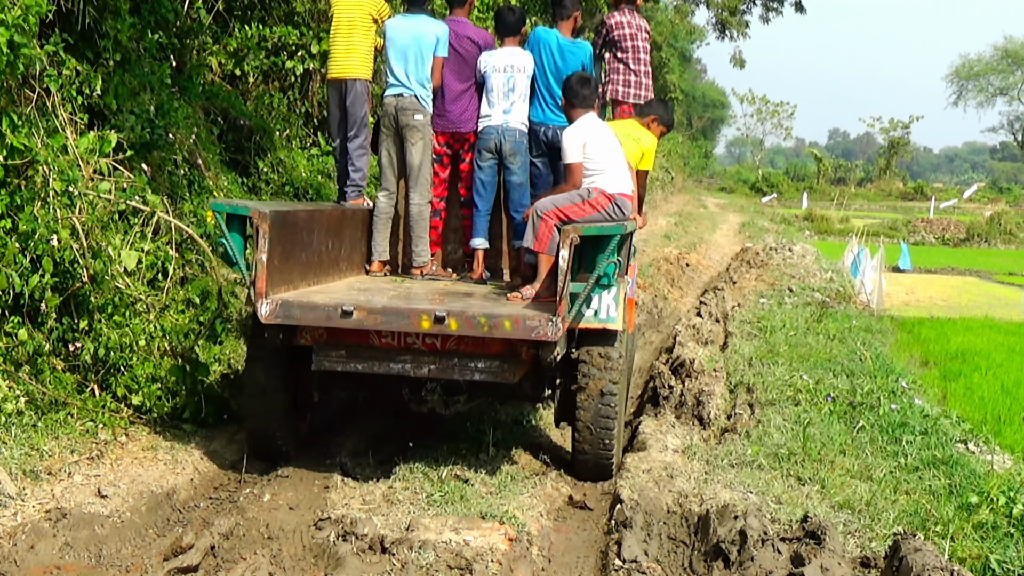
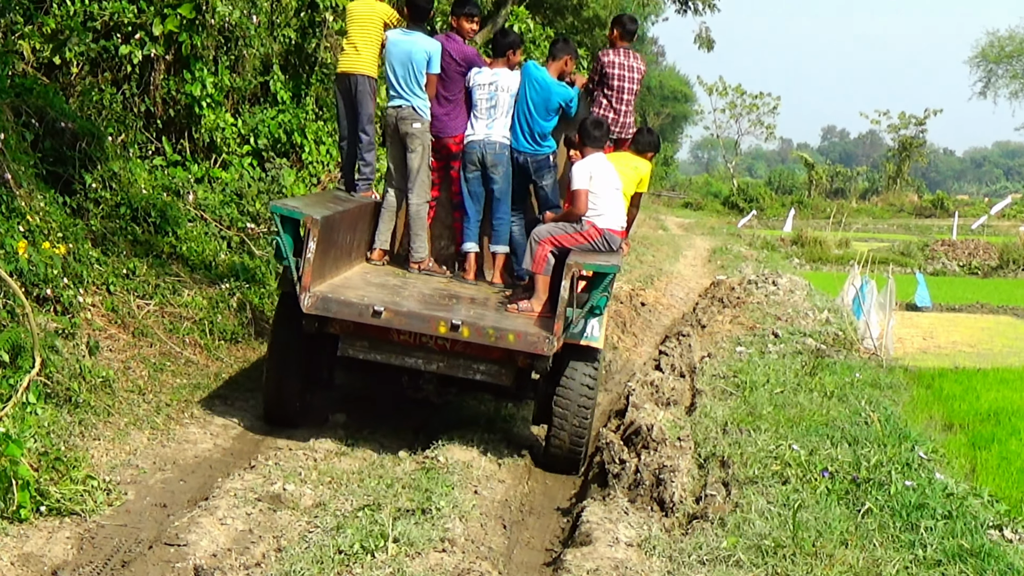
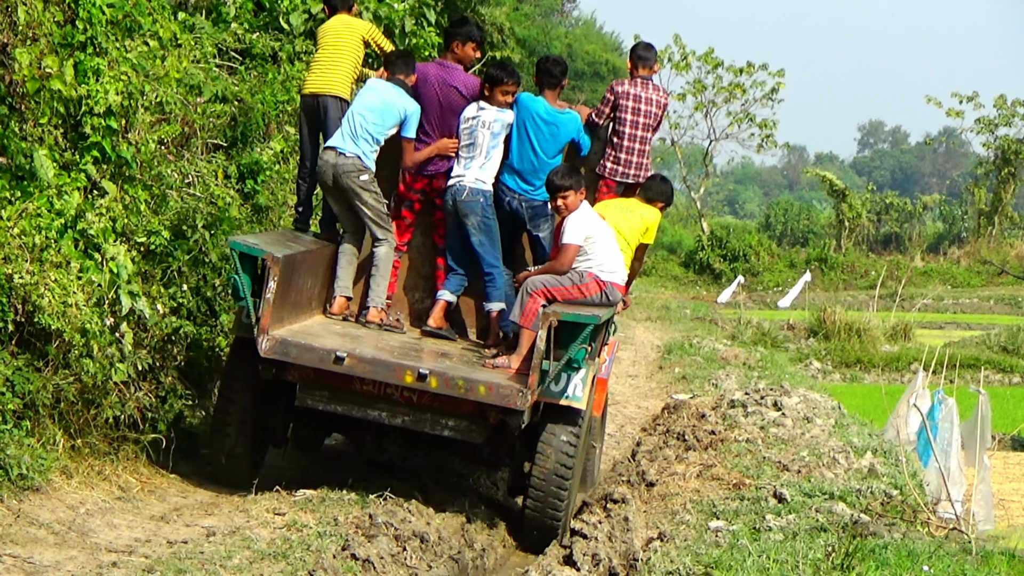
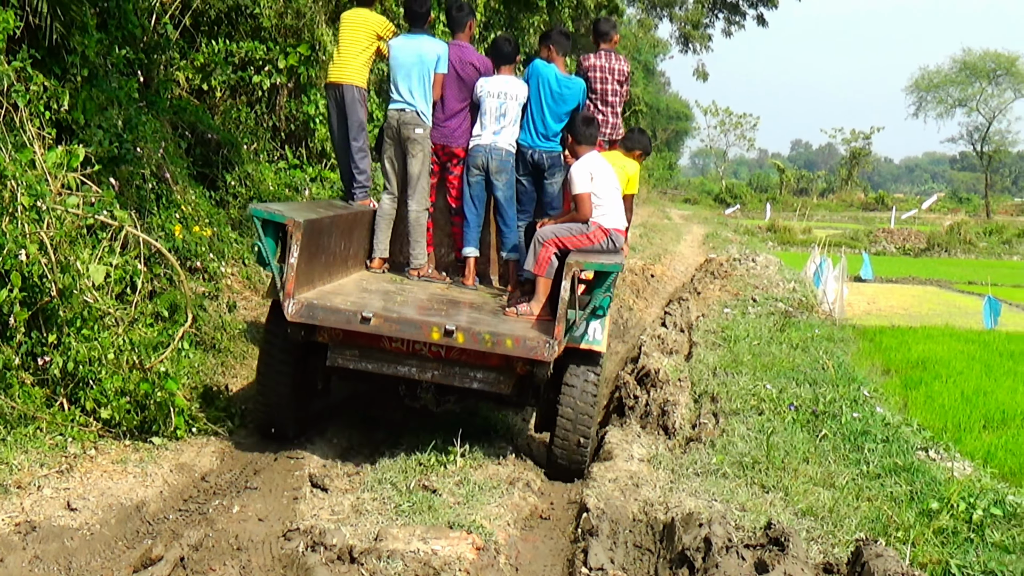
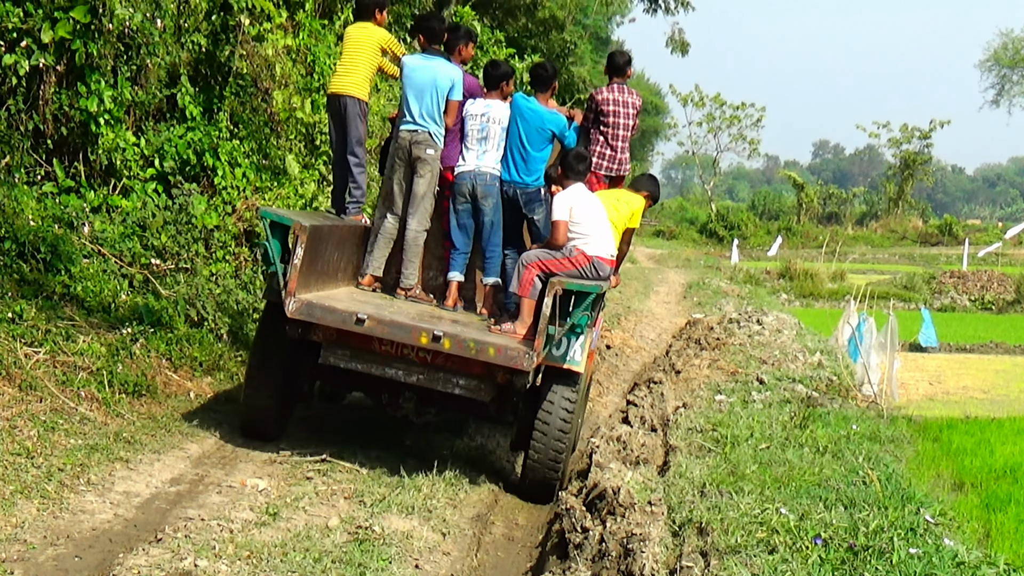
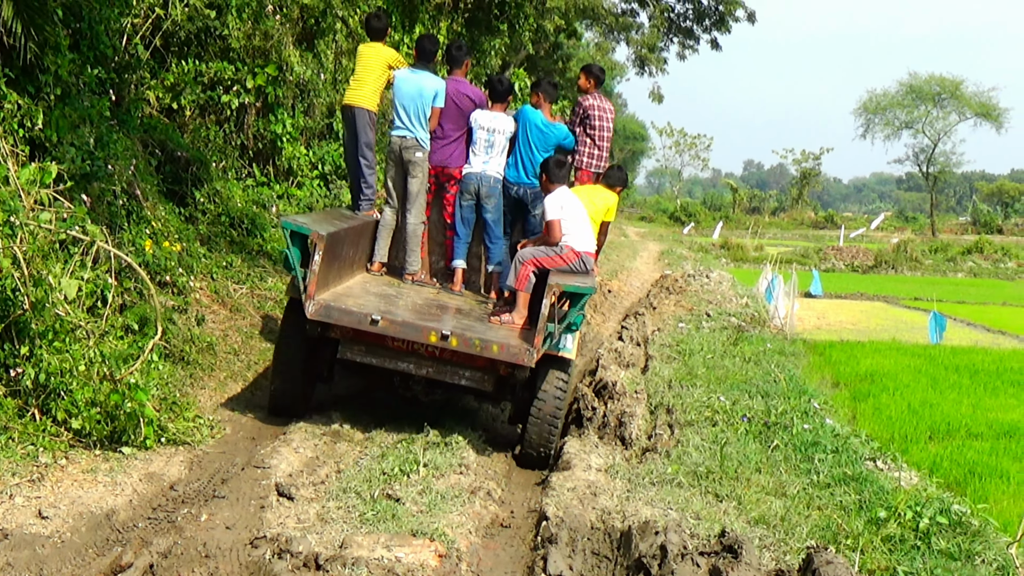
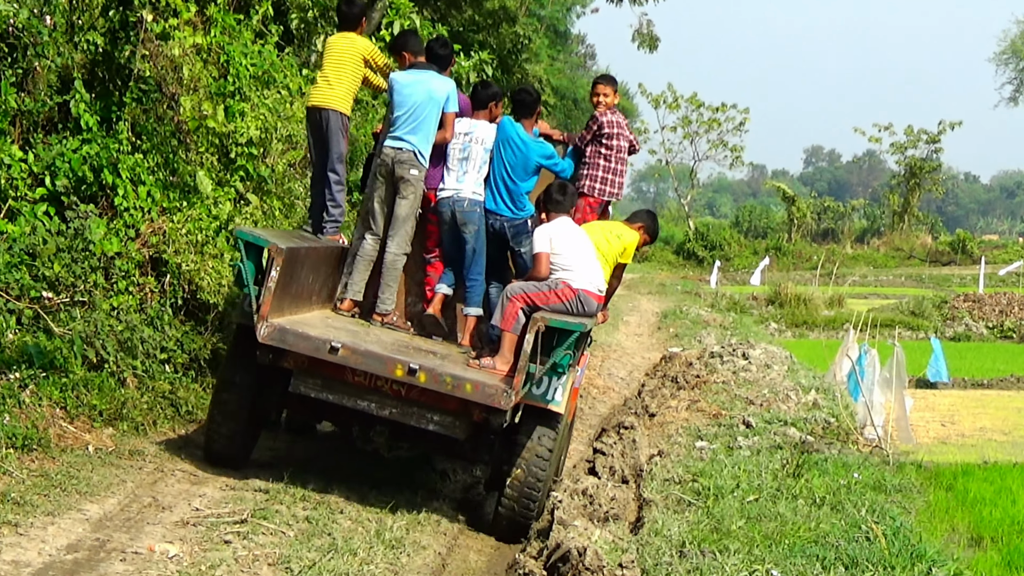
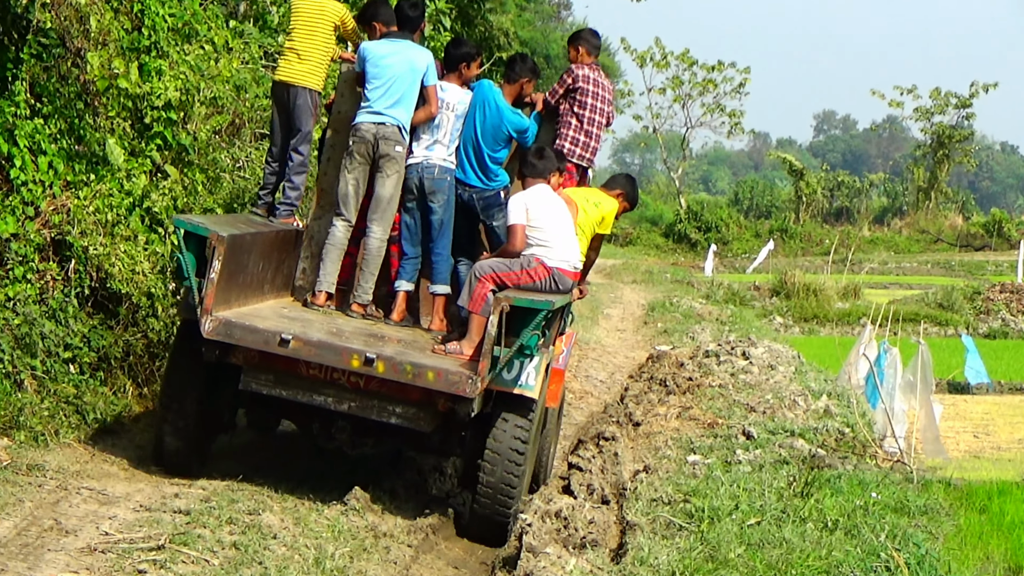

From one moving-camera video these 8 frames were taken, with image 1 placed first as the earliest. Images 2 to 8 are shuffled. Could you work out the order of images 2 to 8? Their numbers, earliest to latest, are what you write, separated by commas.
4, 6, 2, 5, 7, 8, 3
